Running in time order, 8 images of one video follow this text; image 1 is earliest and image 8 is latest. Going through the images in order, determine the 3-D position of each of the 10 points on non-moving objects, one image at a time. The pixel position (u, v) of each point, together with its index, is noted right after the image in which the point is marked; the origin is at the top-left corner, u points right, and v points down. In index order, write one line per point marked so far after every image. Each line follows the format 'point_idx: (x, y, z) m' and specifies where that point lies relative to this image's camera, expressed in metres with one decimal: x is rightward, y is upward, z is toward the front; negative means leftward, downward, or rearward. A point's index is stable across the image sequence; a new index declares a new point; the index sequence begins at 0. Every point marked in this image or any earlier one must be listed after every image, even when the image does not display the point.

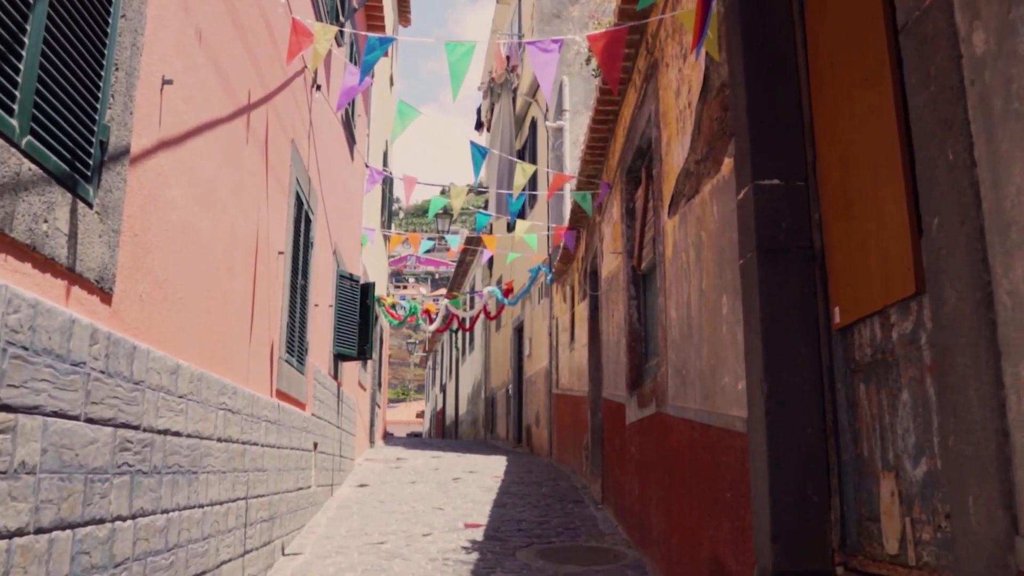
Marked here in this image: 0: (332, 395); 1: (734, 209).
0: (-2.2, -1.3, +8.9) m
1: (+1.2, +0.4, +3.9) m
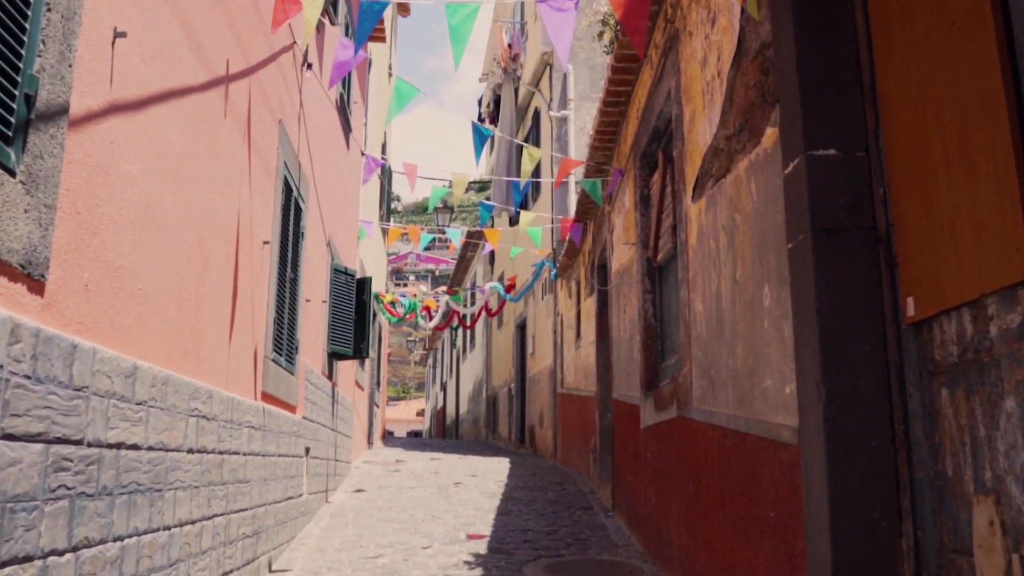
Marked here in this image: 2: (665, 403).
0: (-2.1, -1.2, +8.4) m
1: (+1.2, +0.5, +3.4) m
2: (+1.2, -0.9, +5.6) m
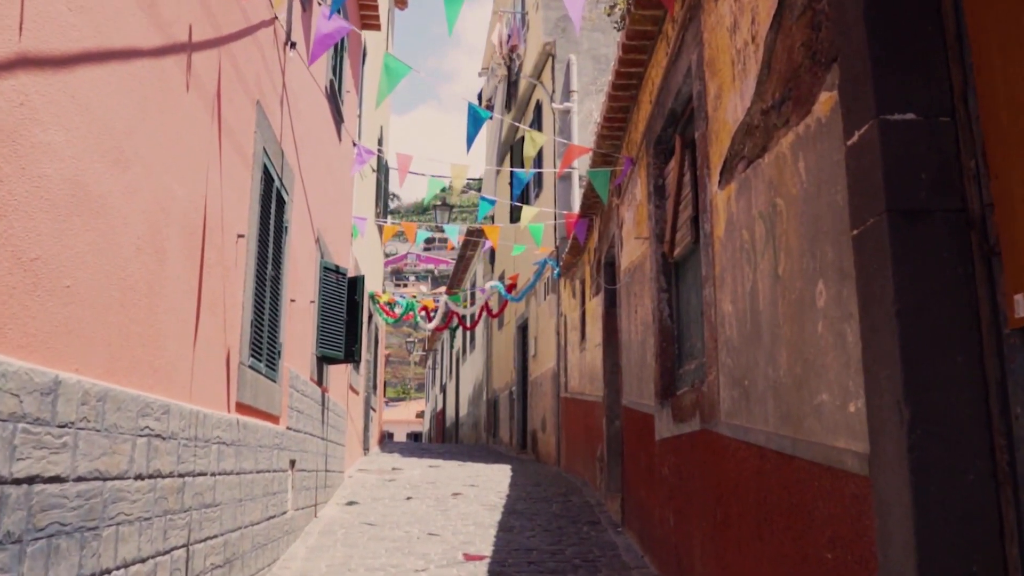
0: (-2.1, -1.2, +7.9) m
1: (+1.2, +0.5, +2.8) m
2: (+1.2, -0.9, +5.1) m
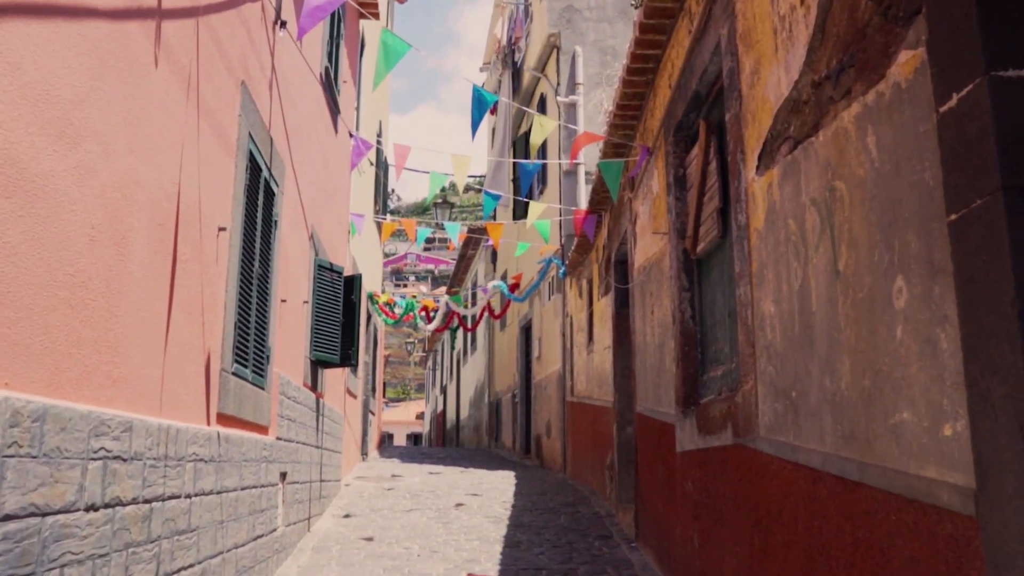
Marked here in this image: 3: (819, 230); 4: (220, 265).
0: (-2.0, -1.2, +7.4) m
1: (+1.3, +0.5, +2.3) m
2: (+1.3, -0.9, +4.6) m
3: (+1.3, +0.2, +3.1) m
4: (-1.8, +0.1, +4.4) m
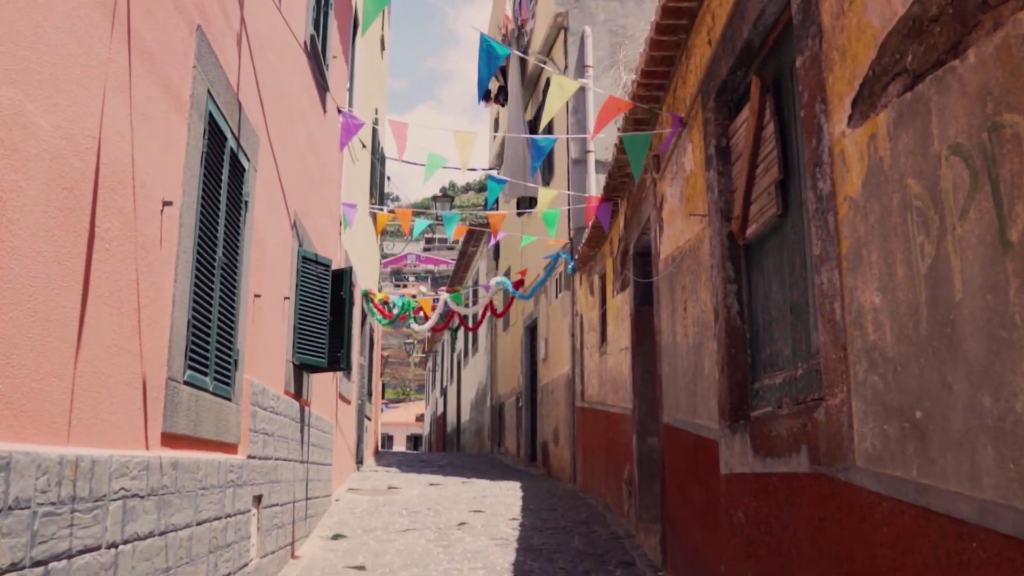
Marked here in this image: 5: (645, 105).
0: (-1.9, -1.2, +6.5) m
1: (+1.4, +0.5, +1.4) m
2: (+1.3, -0.8, +3.7) m
3: (+1.4, +0.3, +2.2) m
4: (-1.7, +0.2, +3.5) m
5: (+1.1, +1.6, +6.2) m
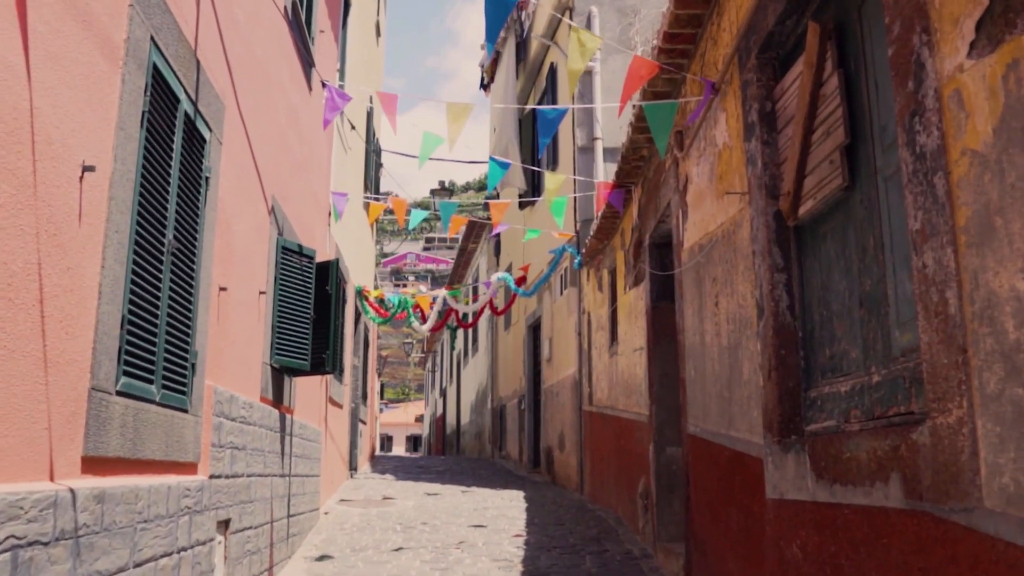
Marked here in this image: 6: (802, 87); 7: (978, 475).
0: (-1.9, -1.1, +5.8) m
1: (+1.4, +0.6, +0.7) m
2: (+1.4, -0.8, +3.0) m
3: (+1.4, +0.4, +1.5) m
4: (-1.6, +0.2, +2.8) m
5: (+1.2, +1.6, +5.5) m
6: (+1.4, +1.0, +3.7) m
7: (+1.4, -0.6, +2.2) m
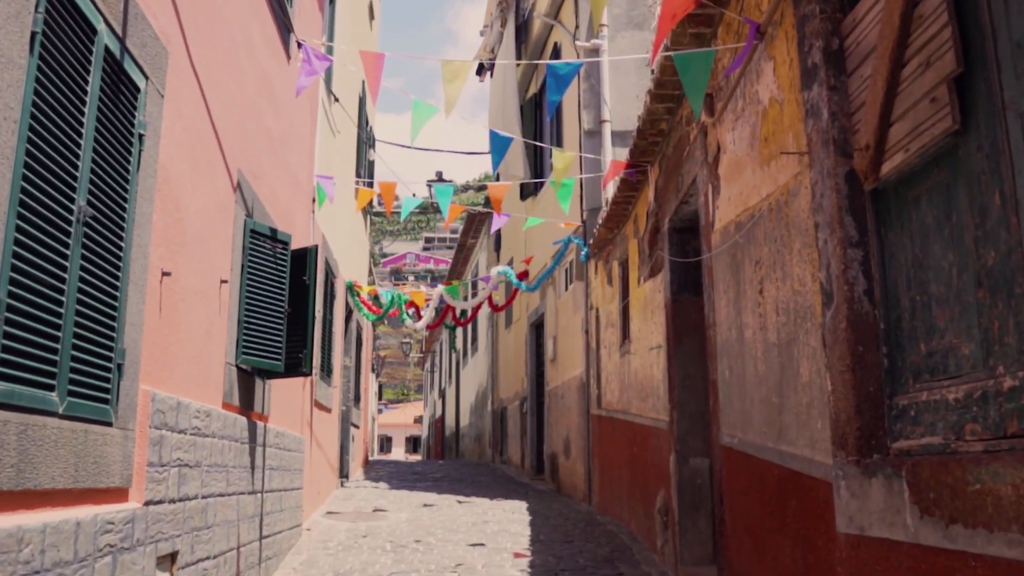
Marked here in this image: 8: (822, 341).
0: (-1.9, -1.0, +5.0) m
1: (+1.4, +0.7, -0.1) m
2: (+1.4, -0.7, +2.2) m
3: (+1.4, +0.4, +0.7) m
4: (-1.6, +0.3, +2.0) m
5: (+1.2, +1.7, +4.7) m
6: (+1.5, +1.1, +2.9) m
7: (+1.4, -0.5, +1.4) m
8: (+1.4, -0.2, +3.3) m
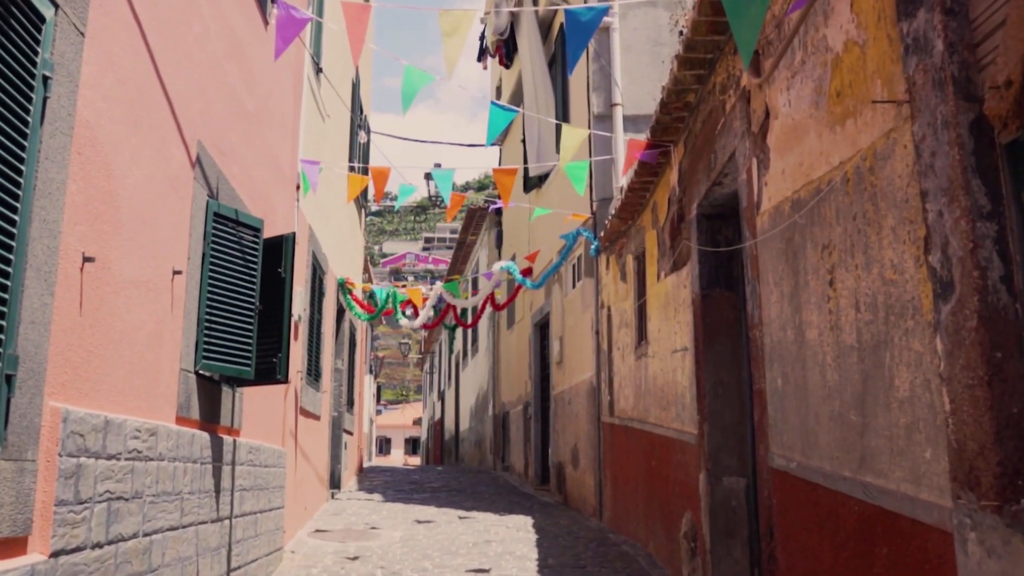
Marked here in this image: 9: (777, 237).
0: (-1.8, -1.0, +4.2) m
1: (+1.5, +0.7, -0.9) m
2: (+1.5, -0.6, +1.4) m
3: (+1.5, +0.5, -0.1) m
4: (-1.6, +0.4, +1.2) m
5: (+1.2, +1.7, +3.9) m
6: (+1.5, +1.1, +2.1) m
7: (+1.5, -0.4, +0.6) m
8: (+1.4, -0.2, +2.5) m
9: (+1.4, +0.3, +3.9) m
